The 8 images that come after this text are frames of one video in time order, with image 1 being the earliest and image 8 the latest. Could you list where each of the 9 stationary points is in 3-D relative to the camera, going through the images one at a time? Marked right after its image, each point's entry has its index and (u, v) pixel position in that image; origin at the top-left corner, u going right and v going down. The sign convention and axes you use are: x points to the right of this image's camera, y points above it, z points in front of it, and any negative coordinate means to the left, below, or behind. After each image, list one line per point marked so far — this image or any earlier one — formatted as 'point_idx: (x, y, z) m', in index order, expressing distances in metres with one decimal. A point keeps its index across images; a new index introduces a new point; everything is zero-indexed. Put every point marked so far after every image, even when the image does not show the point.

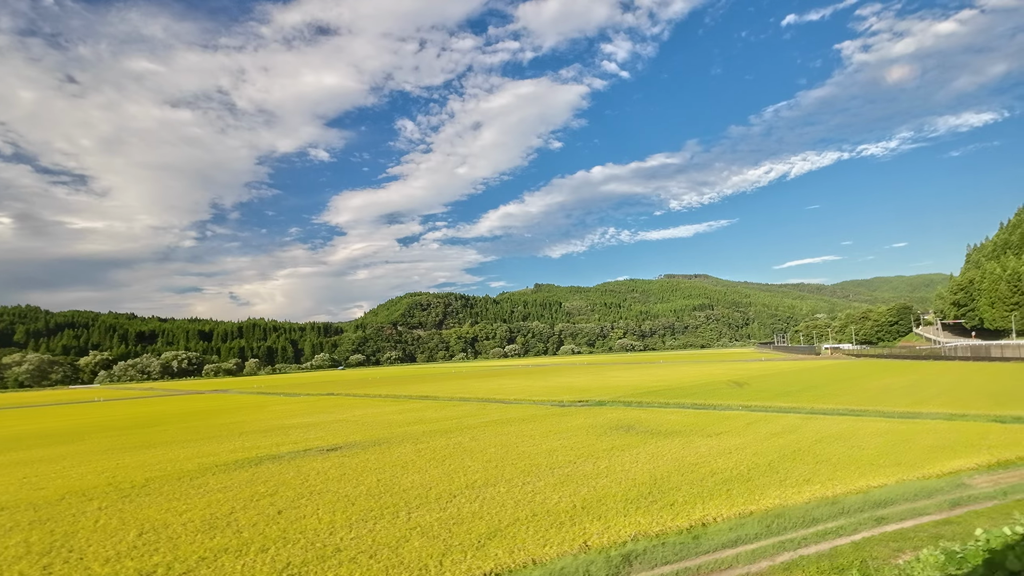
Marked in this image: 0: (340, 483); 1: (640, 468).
0: (-6.1, -6.9, +18.1) m
1: (+4.5, -6.4, +18.3) m
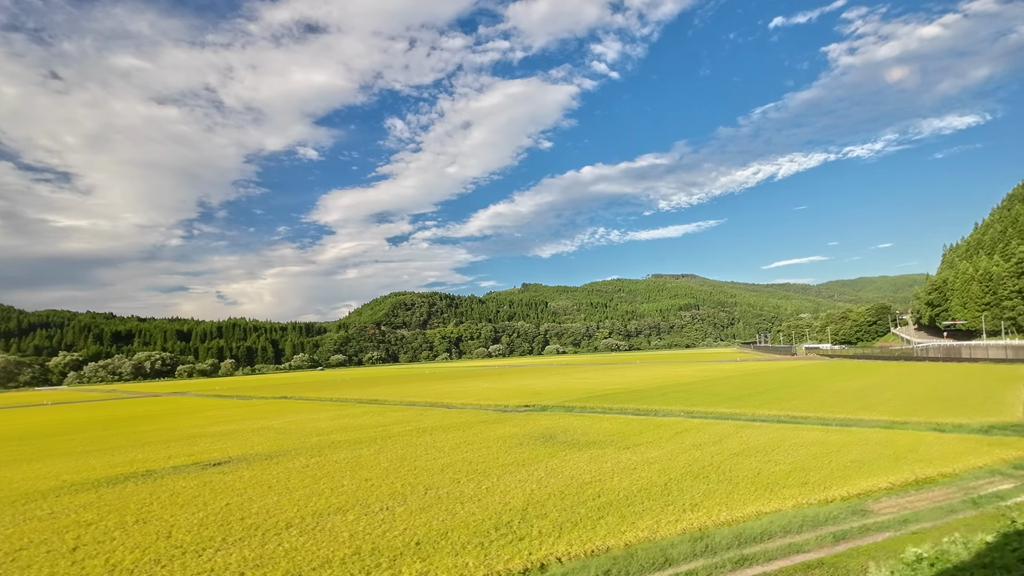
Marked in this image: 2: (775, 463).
0: (-10.3, -6.8, +15.9) m
1: (+0.3, -6.4, +16.4) m
2: (+9.3, -6.2, +18.2) m
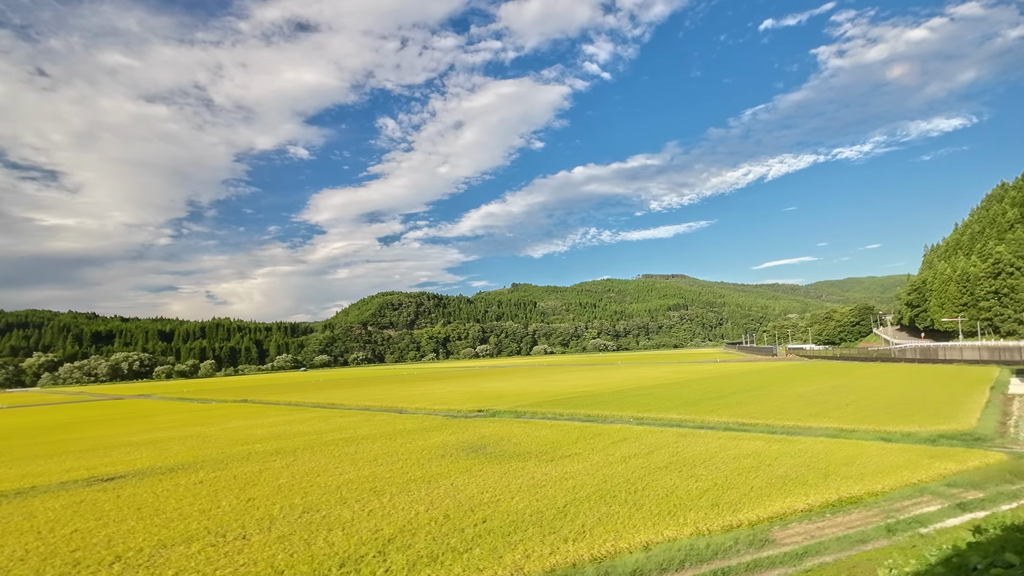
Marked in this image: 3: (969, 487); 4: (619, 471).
0: (-13.6, -6.8, +14.1) m
1: (-3.0, -6.4, +14.7) m
2: (+6.0, -6.2, +16.7) m
3: (+13.2, -5.8, +14.8) m
4: (+3.8, -6.5, +18.2) m
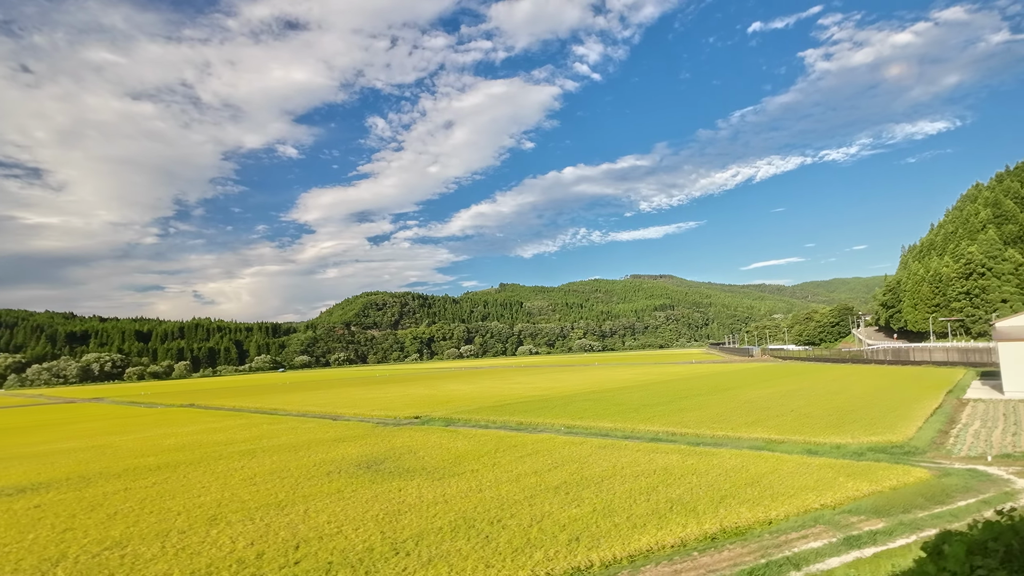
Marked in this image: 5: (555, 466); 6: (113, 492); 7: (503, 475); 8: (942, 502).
0: (-17.6, -6.8, +11.8) m
1: (-7.1, -6.4, +12.6) m
2: (+1.9, -6.2, +14.8) m
3: (+9.1, -5.7, +13.0) m
4: (-0.3, -6.5, +16.2) m
5: (+1.6, -6.8, +19.7) m
6: (-14.7, -7.6, +19.0) m
7: (-0.4, -6.8, +18.7) m
8: (+11.5, -5.8, +13.8) m
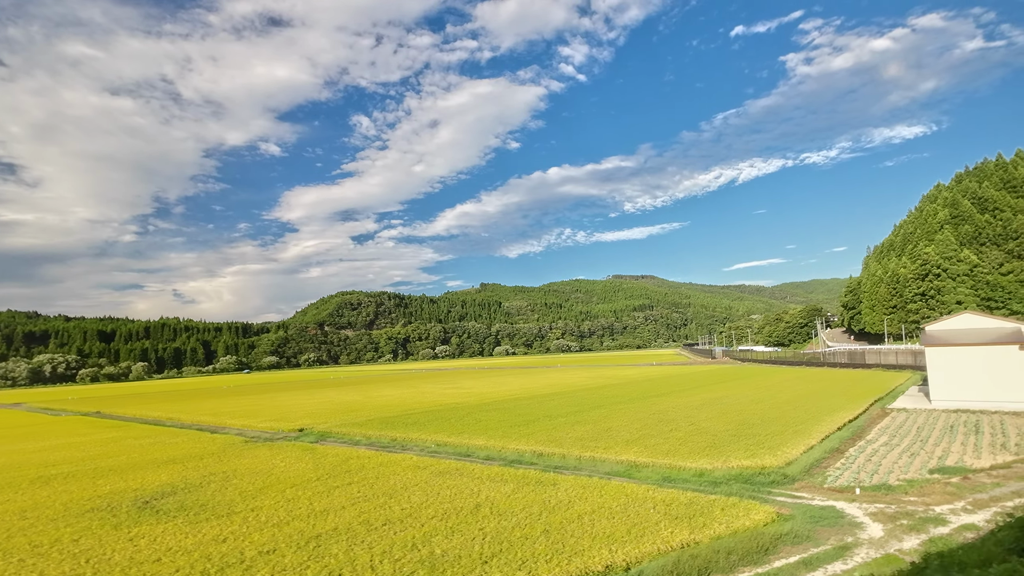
0: (-24.0, -6.7, +8.1) m
1: (-13.5, -6.3, +9.1) m
2: (-4.6, -6.2, +11.5) m
3: (+2.7, -5.7, +9.9) m
4: (-6.8, -6.5, +12.9) m
5: (-5.0, -6.8, +16.4) m
6: (-21.3, -7.5, +15.3) m
7: (-6.9, -6.8, +15.4) m
8: (+5.1, -5.8, +10.8) m
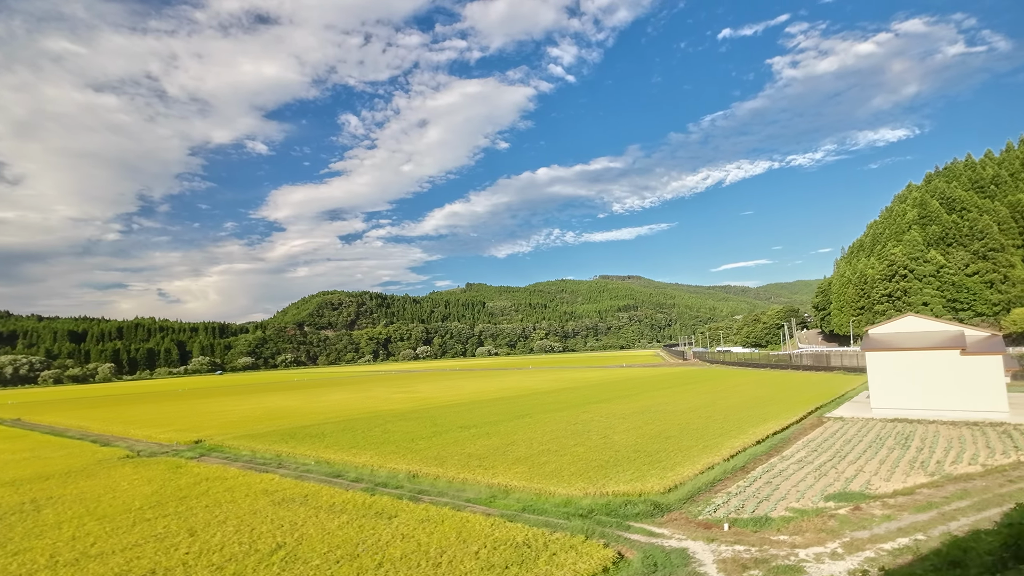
0: (-28.7, -6.6, +5.1) m
1: (-18.2, -6.3, +6.4) m
2: (-9.3, -6.2, +9.0) m
3: (-2.0, -5.7, +7.6) m
4: (-11.6, -6.5, +10.3) m
5: (-9.8, -6.8, +13.9) m
6: (-26.1, -7.4, +12.4) m
7: (-11.7, -6.8, +12.9) m
8: (+0.4, -5.8, +8.4) m
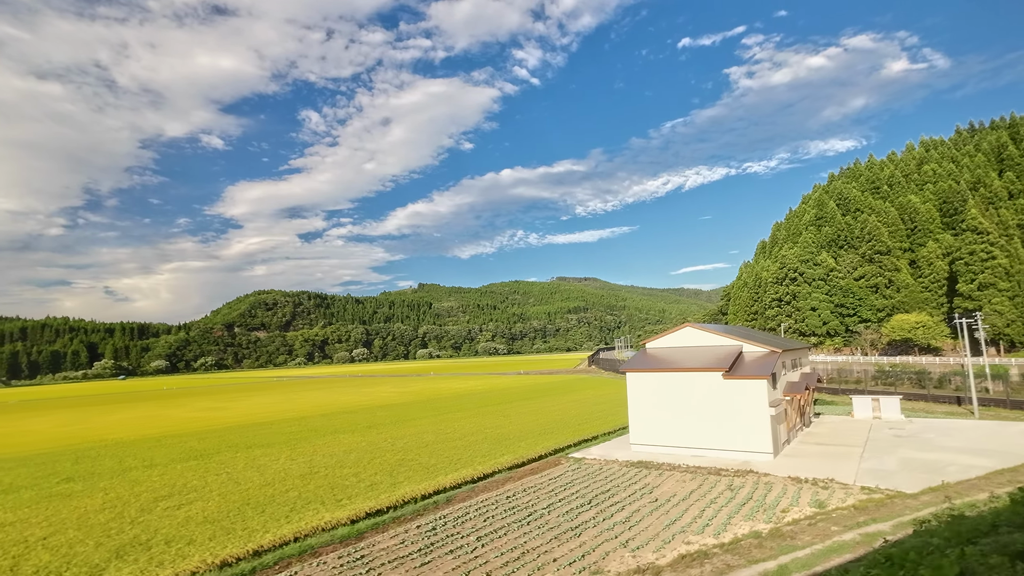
0: (-42.9, -6.4, -4.7) m
1: (-32.5, -6.1, -2.7) m
2: (-23.9, -6.0, +0.4) m
3: (-16.4, -5.7, -0.5) m
4: (-26.2, -6.3, +1.6) m
5: (-24.7, -6.7, +5.2) m
6: (-40.8, -7.2, +2.7) m
7: (-26.5, -6.6, +4.1) m
8: (-14.1, -5.7, +0.5) m
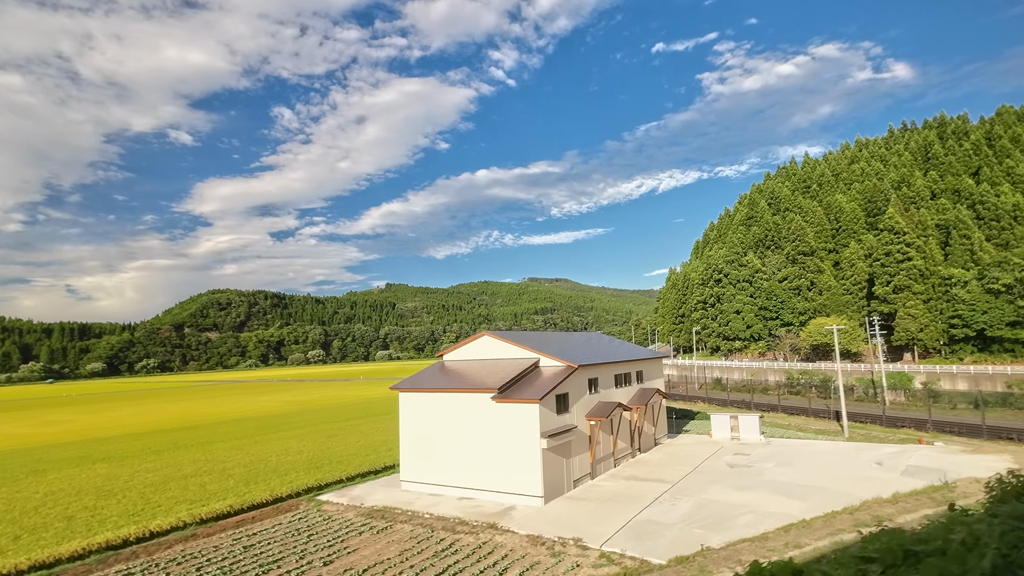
0: (-51.4, -6.1, -11.4) m
1: (-41.1, -5.9, -9.0) m
2: (-32.6, -5.9, -5.4) m
3: (-25.2, -5.5, -6.1) m
4: (-35.0, -6.1, -4.3) m
5: (-33.6, -6.5, -0.7) m
6: (-49.7, -6.9, -3.9) m
7: (-35.4, -6.5, -1.9) m
8: (-22.9, -5.6, -4.9) m
